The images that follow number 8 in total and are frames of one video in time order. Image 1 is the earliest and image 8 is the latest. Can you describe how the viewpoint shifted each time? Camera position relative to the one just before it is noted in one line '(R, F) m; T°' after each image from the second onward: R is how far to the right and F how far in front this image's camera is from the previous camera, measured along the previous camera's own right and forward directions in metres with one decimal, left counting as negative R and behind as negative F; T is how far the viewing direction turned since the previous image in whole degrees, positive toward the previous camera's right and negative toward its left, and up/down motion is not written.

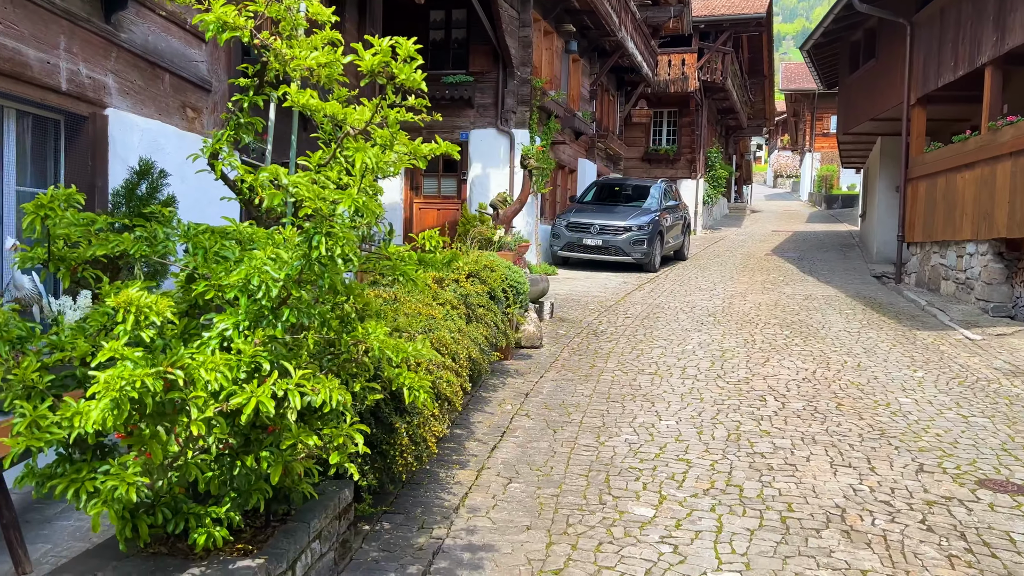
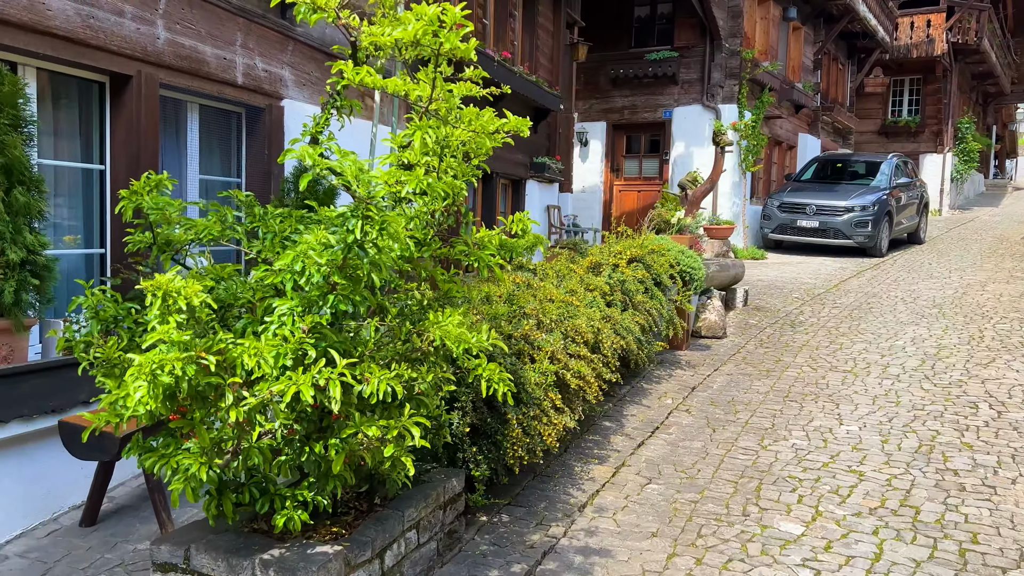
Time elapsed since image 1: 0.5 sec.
(+0.4, +0.2) m; -15°
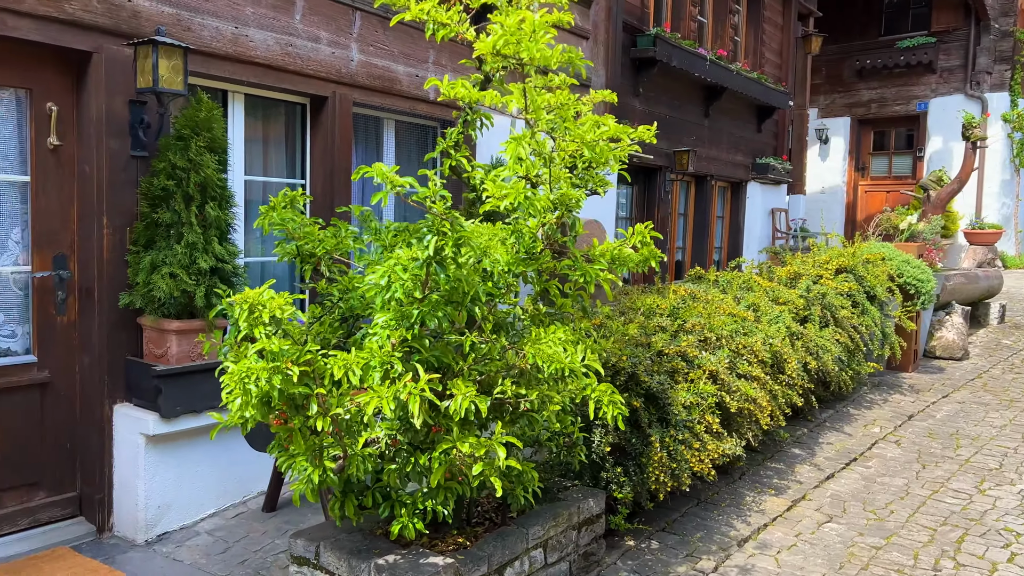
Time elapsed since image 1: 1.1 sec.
(+0.3, +0.1) m; -17°
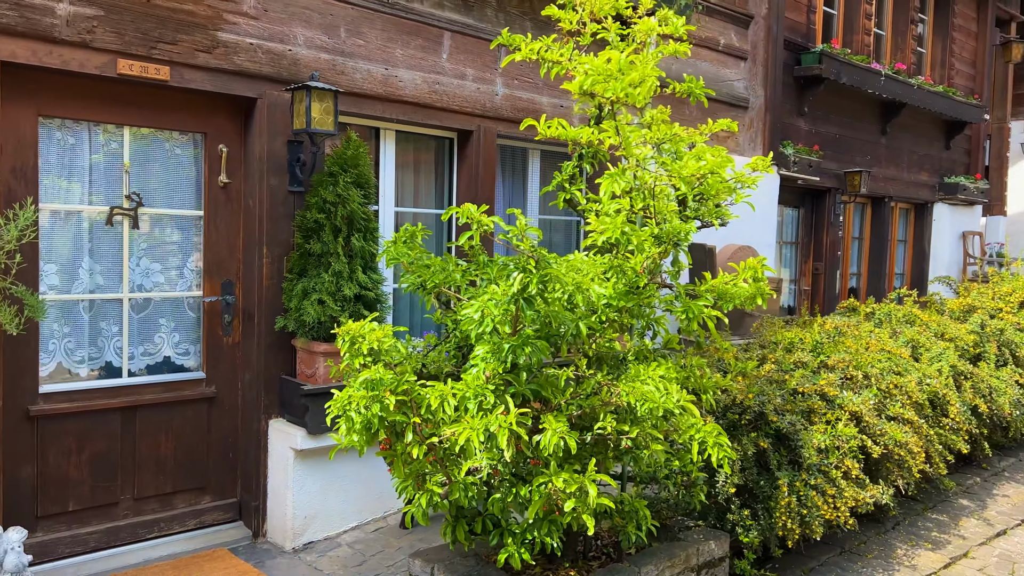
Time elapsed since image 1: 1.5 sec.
(+0.2, 0.0) m; -12°
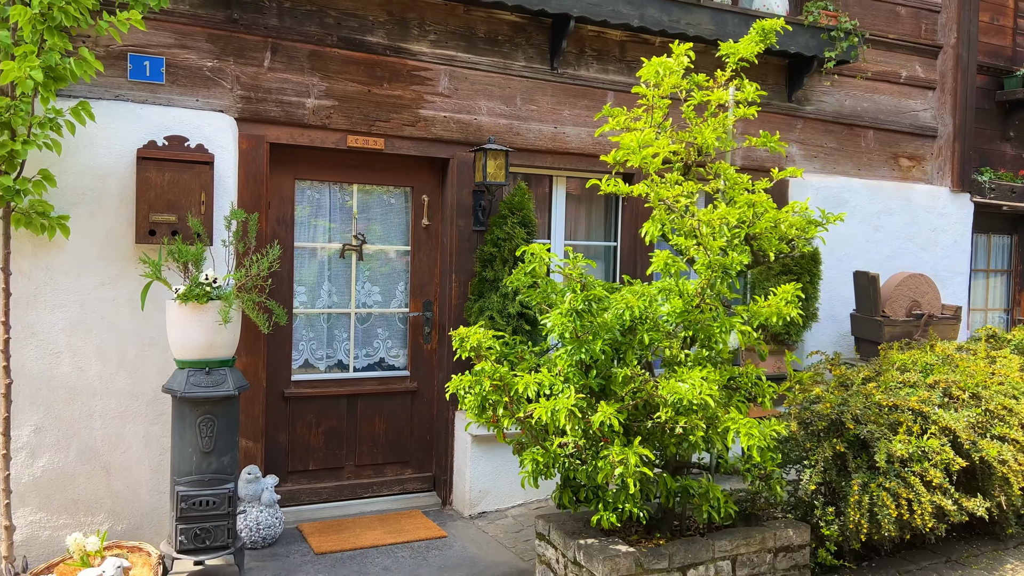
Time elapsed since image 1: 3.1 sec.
(+0.6, -0.6) m; -18°
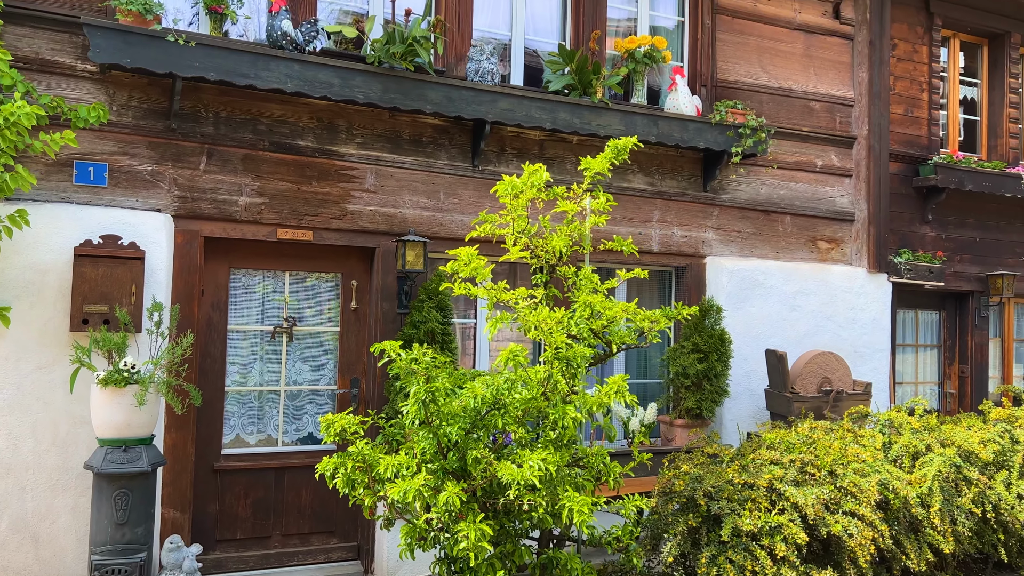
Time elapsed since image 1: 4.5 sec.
(+0.5, -0.4) m; -1°
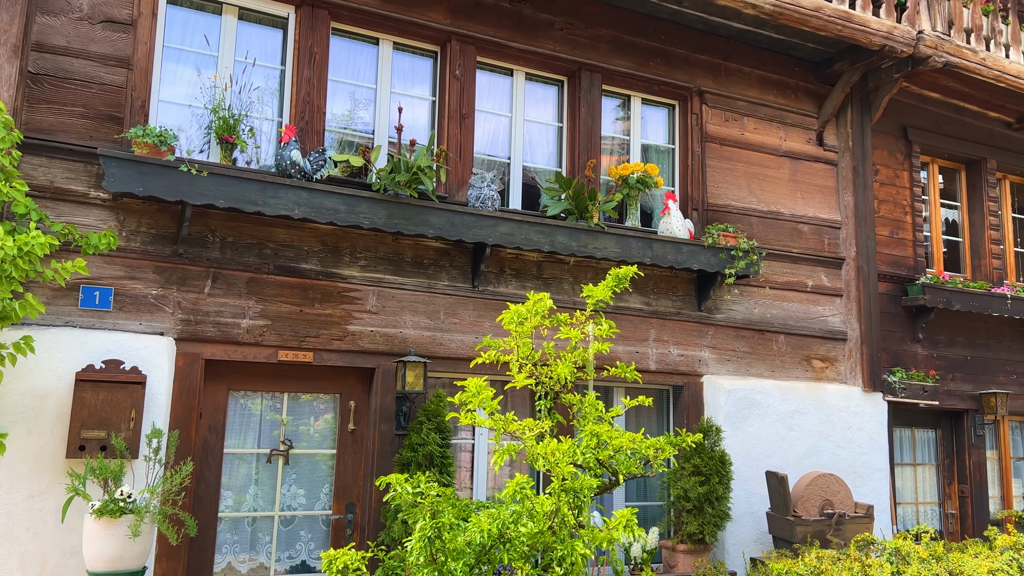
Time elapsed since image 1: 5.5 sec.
(-0.1, 0.0) m; +1°
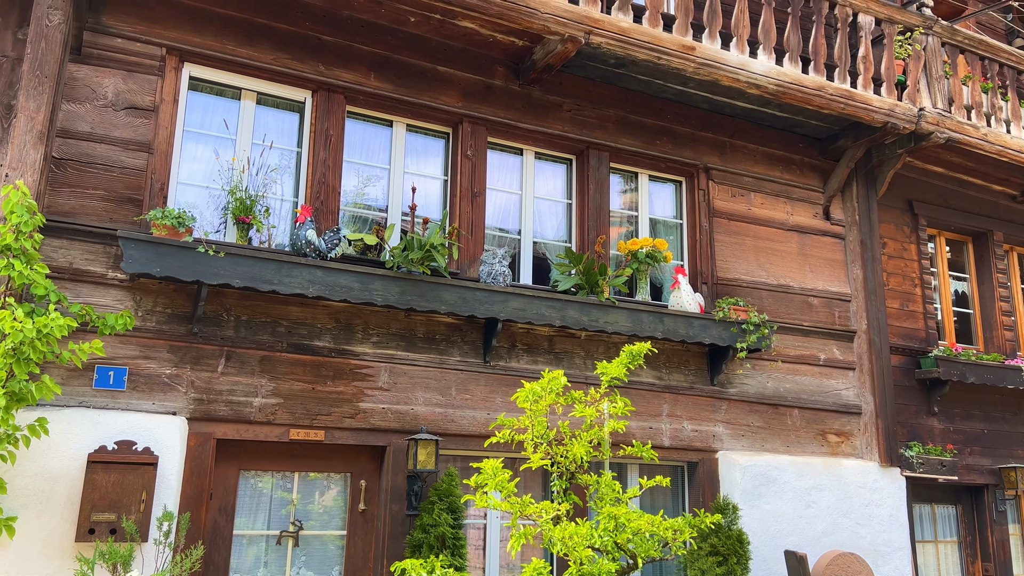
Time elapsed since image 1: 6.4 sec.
(0.0, 0.0) m; 0°
